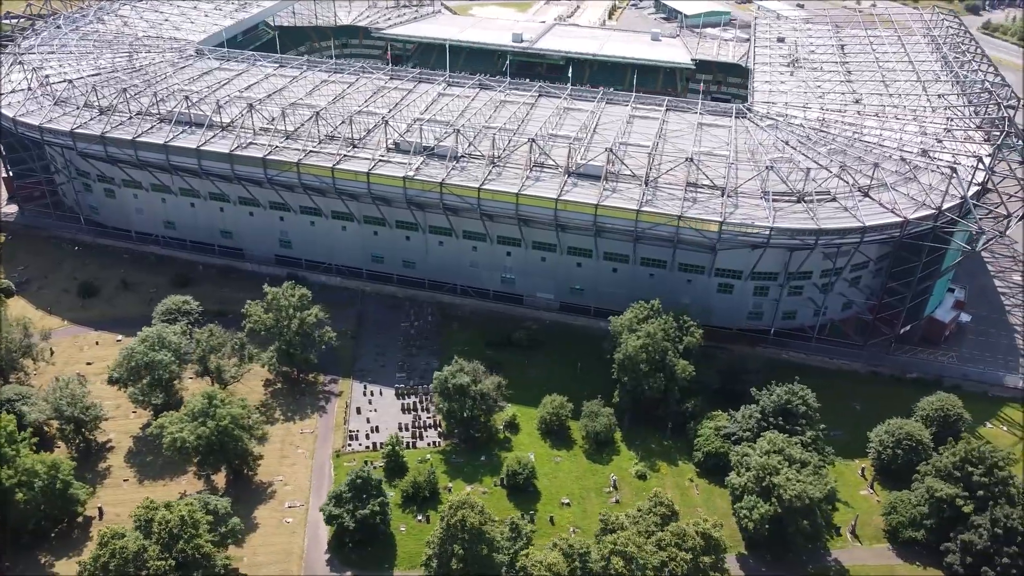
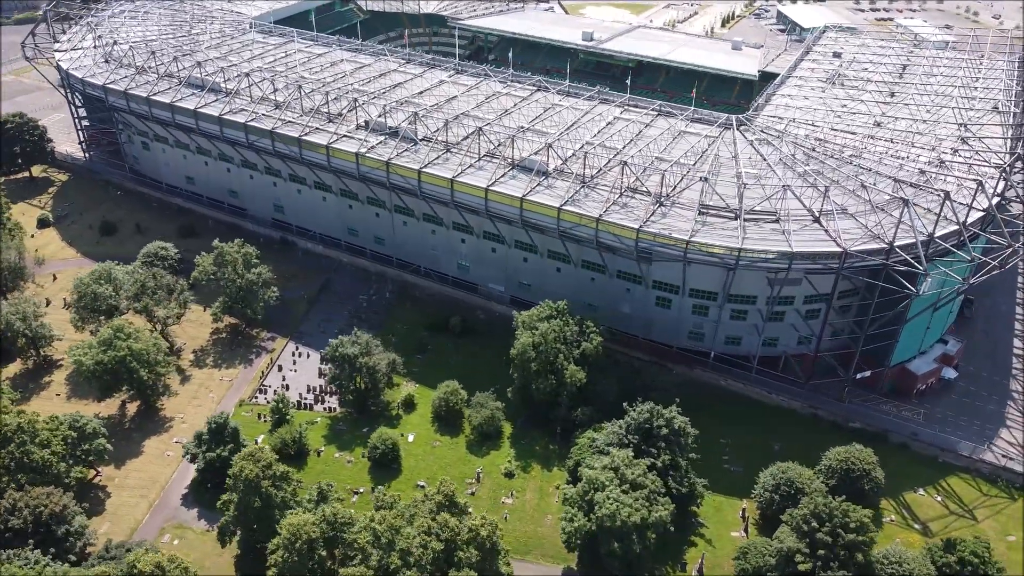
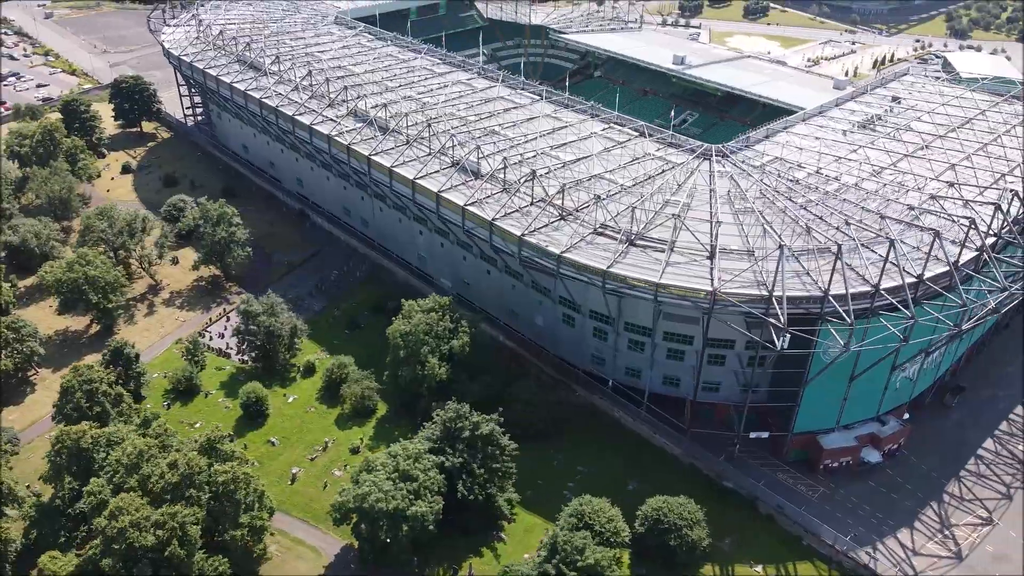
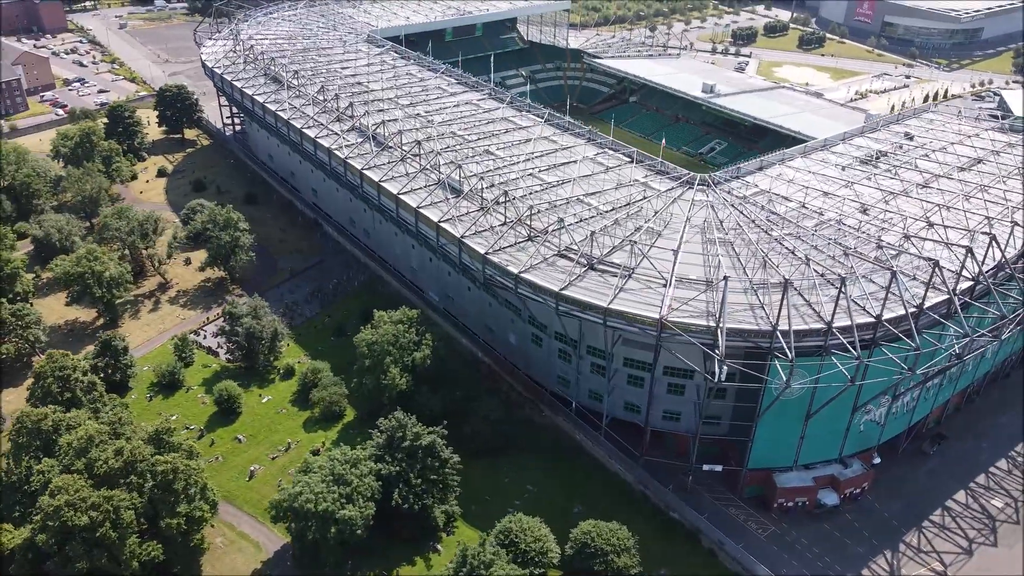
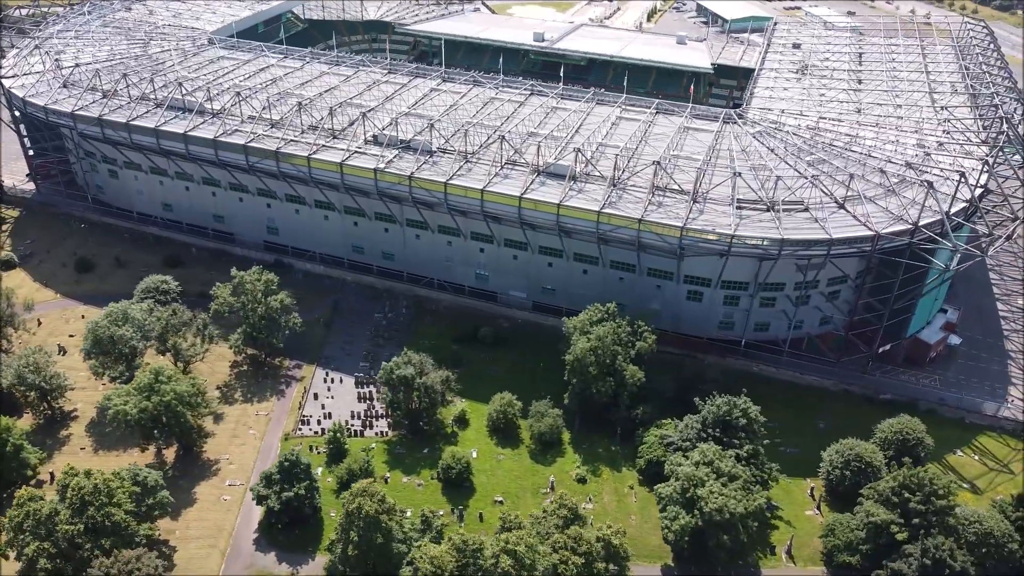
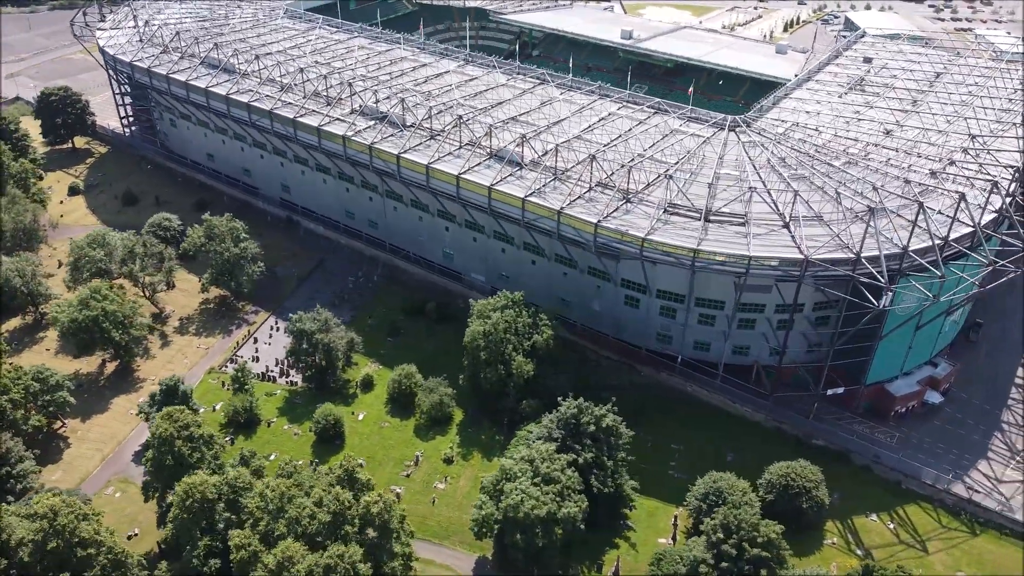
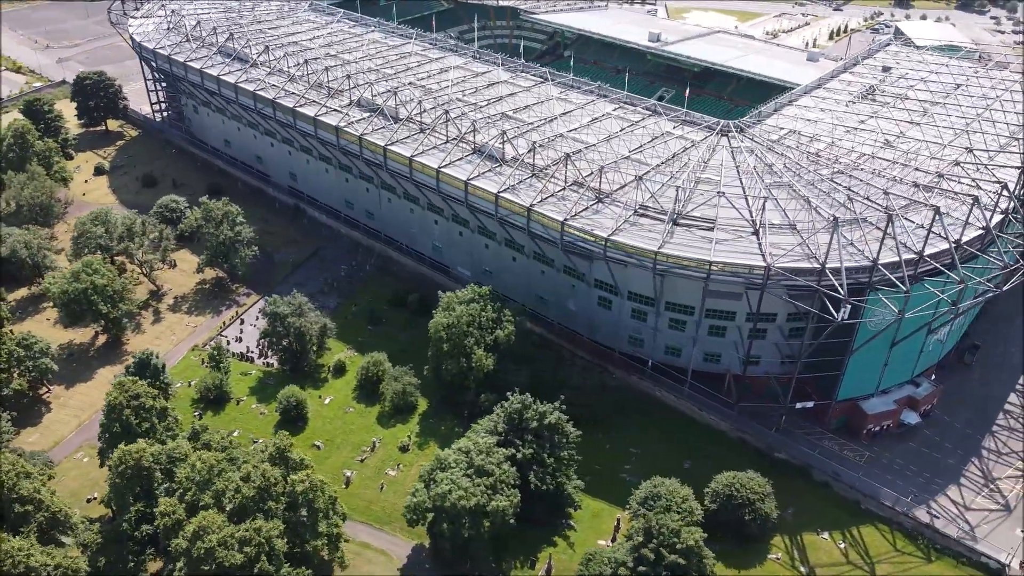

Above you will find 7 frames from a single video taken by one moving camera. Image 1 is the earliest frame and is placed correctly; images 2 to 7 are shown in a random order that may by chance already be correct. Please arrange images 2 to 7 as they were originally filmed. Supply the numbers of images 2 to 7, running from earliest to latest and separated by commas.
5, 2, 6, 7, 3, 4
